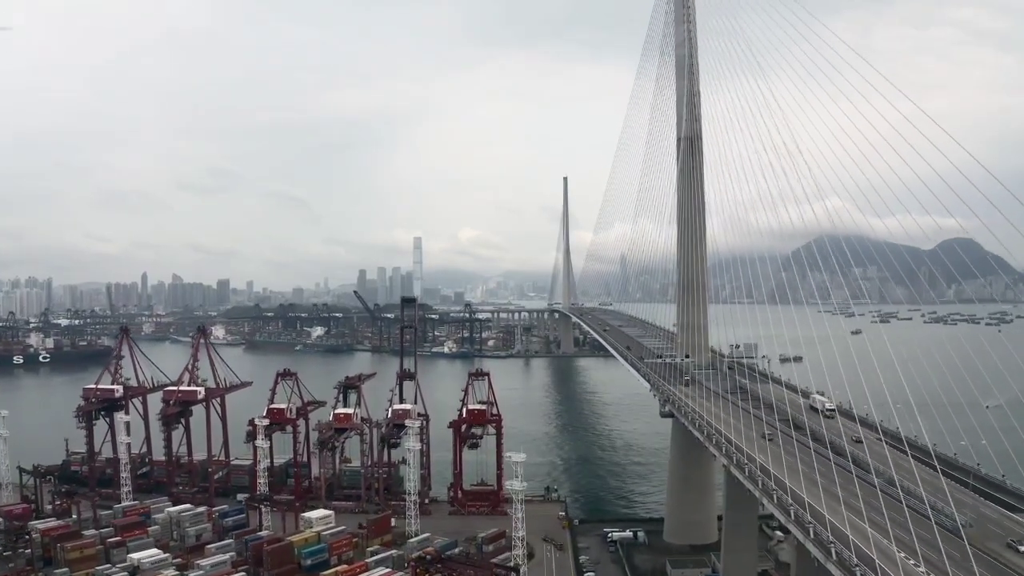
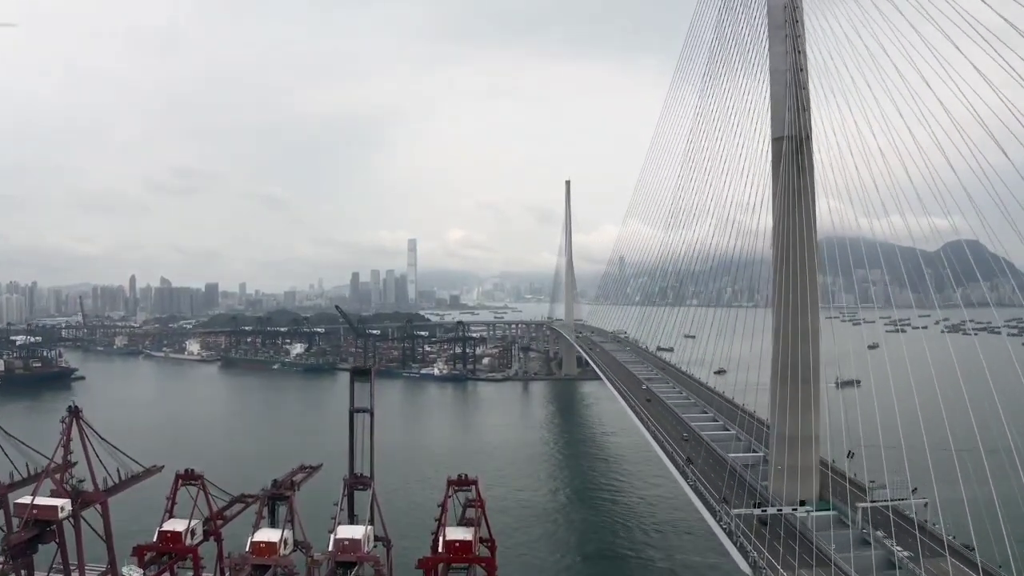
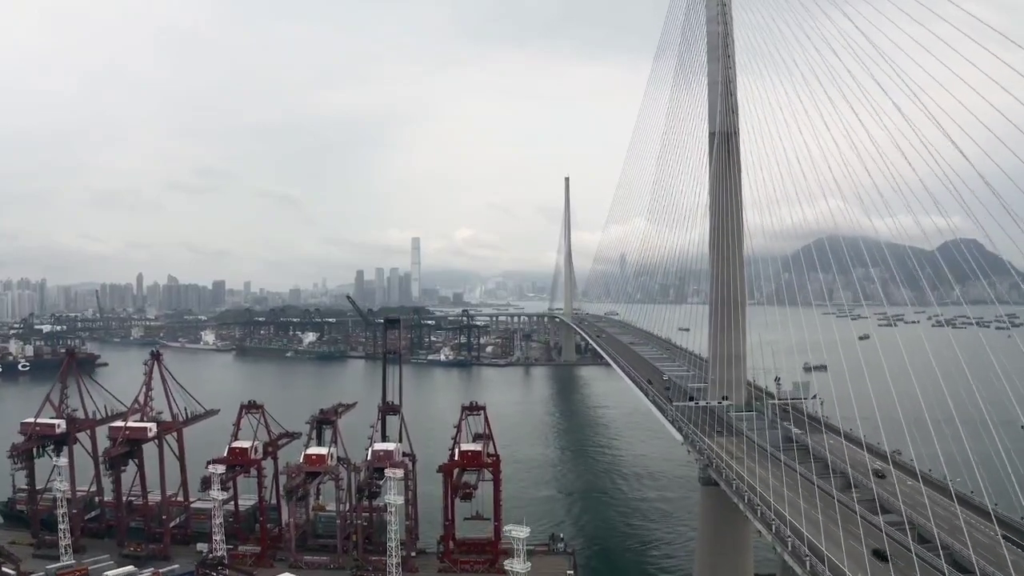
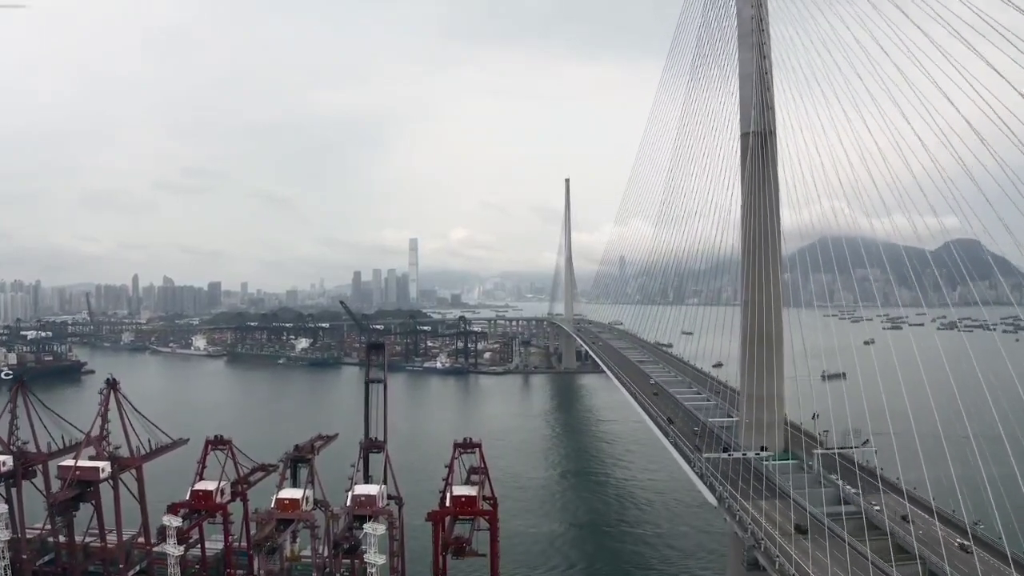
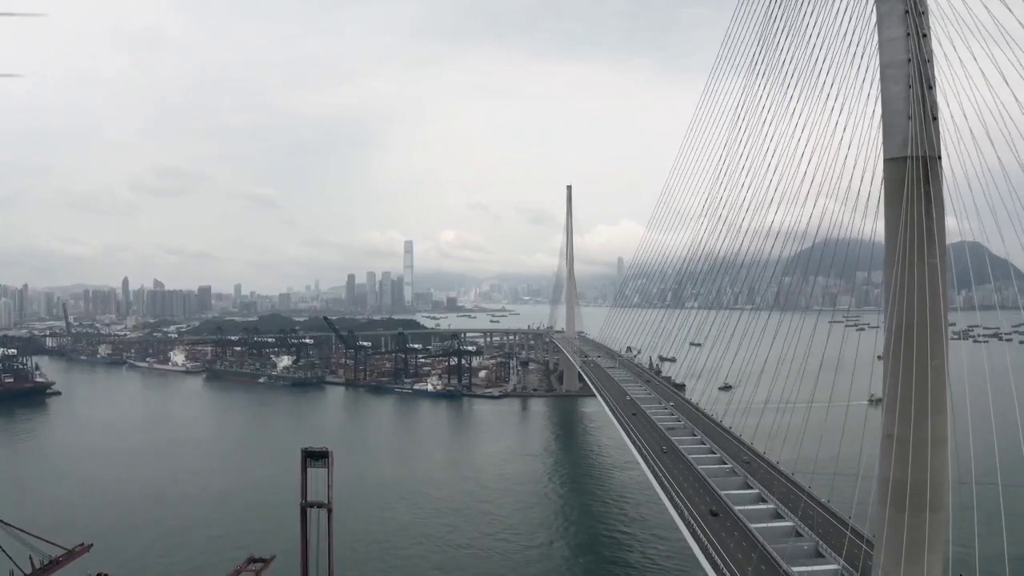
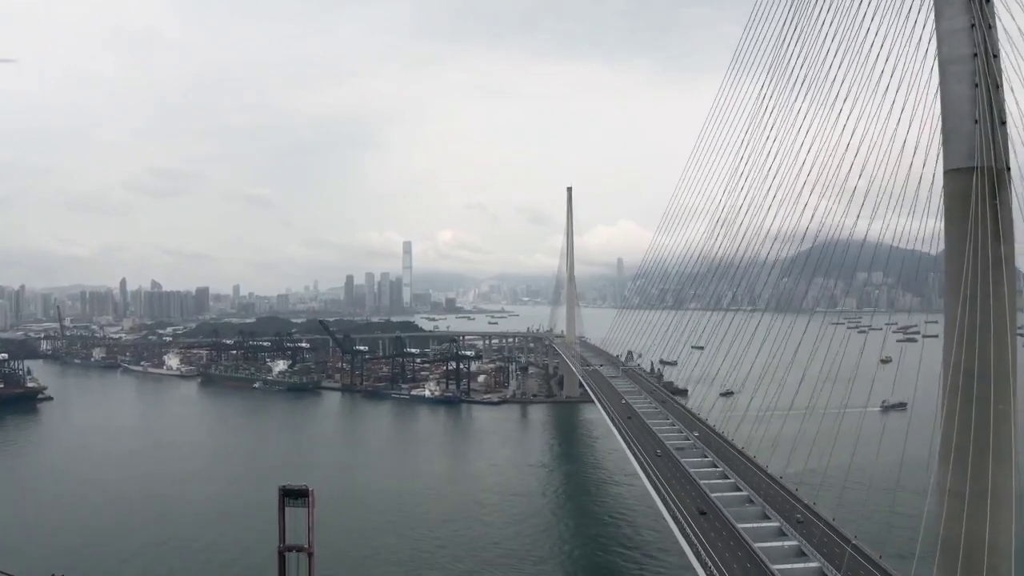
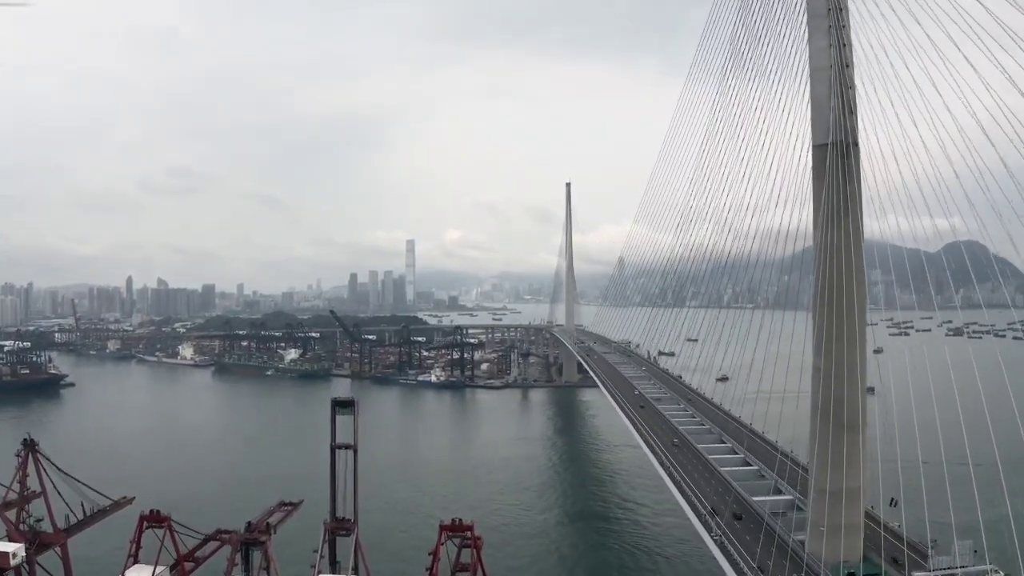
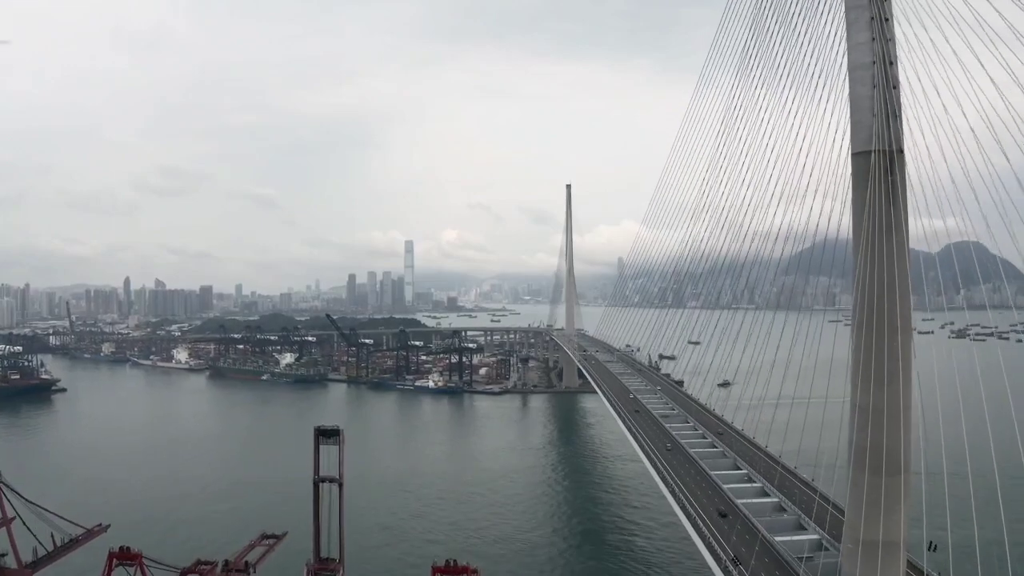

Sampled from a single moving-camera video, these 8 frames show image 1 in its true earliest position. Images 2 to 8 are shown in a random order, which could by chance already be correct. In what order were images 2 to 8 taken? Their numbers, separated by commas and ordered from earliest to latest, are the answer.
3, 4, 2, 7, 8, 5, 6
